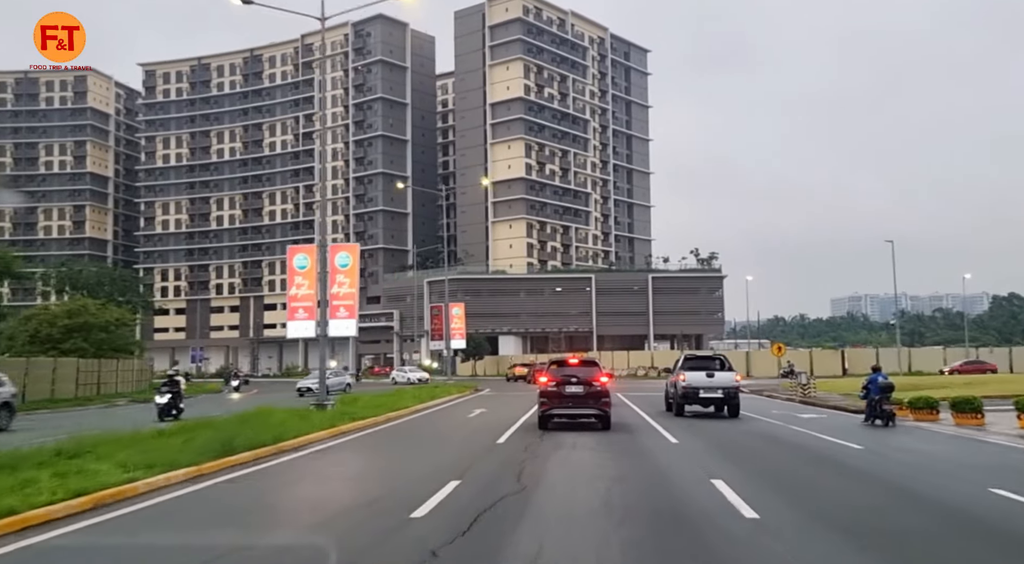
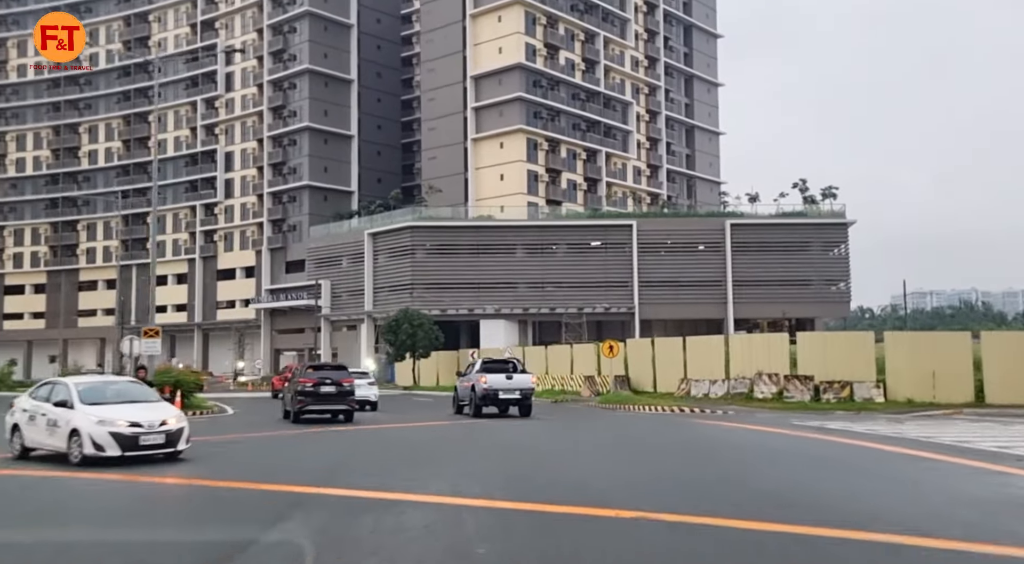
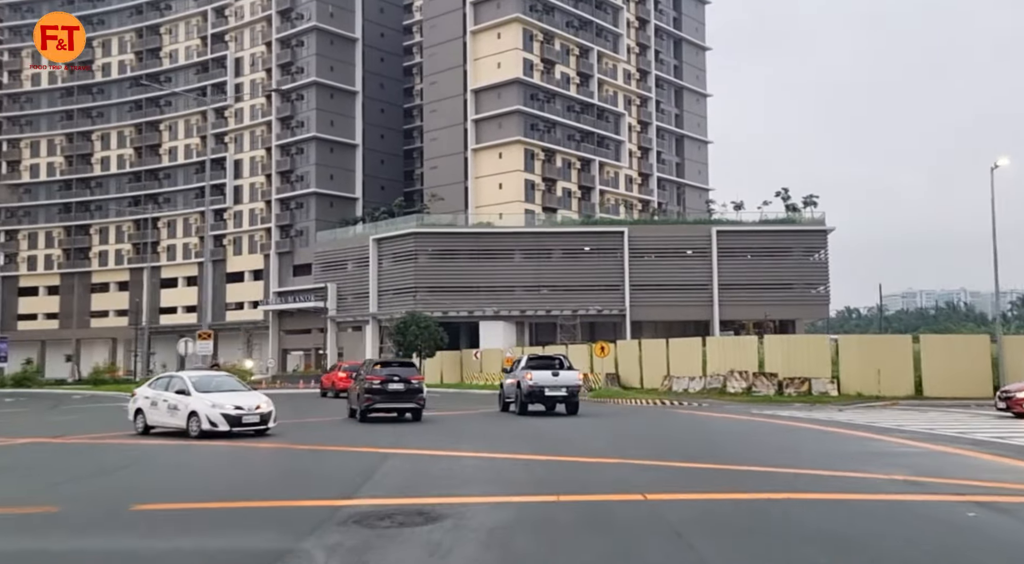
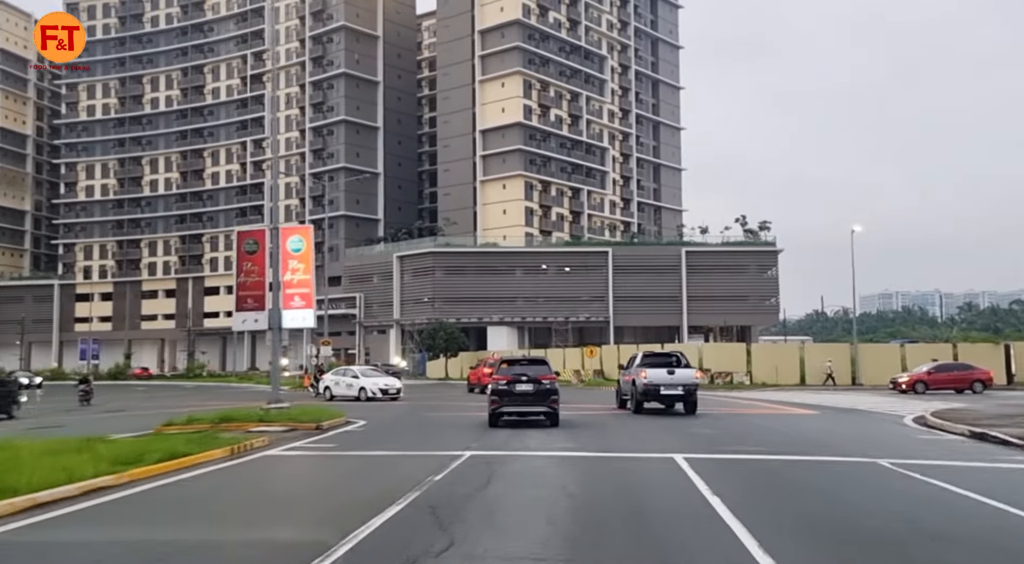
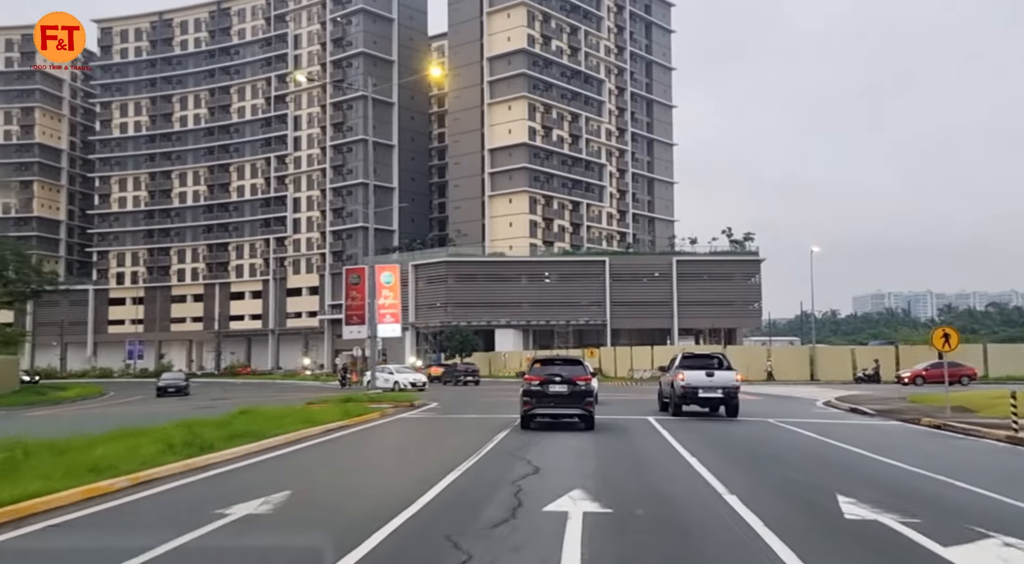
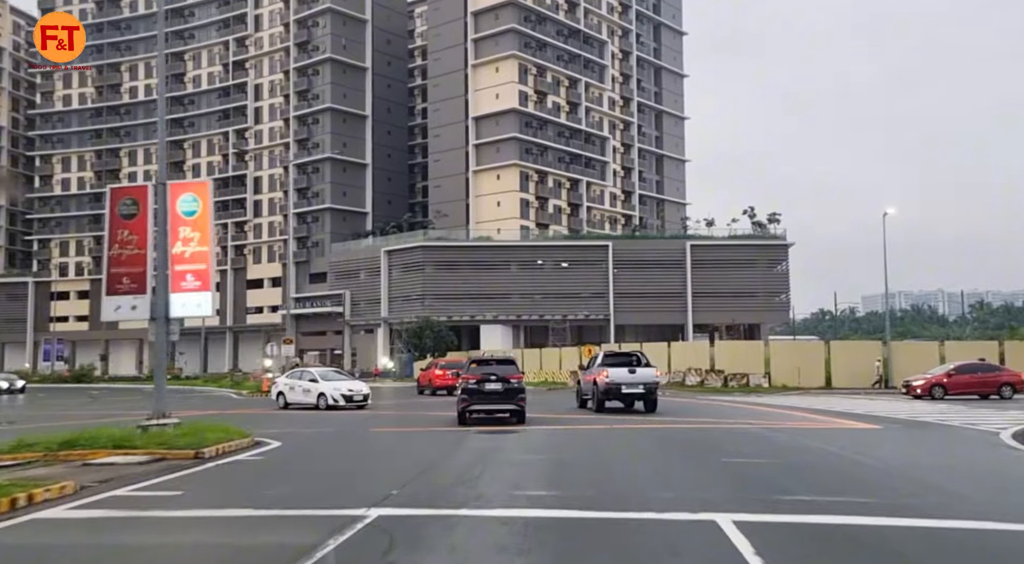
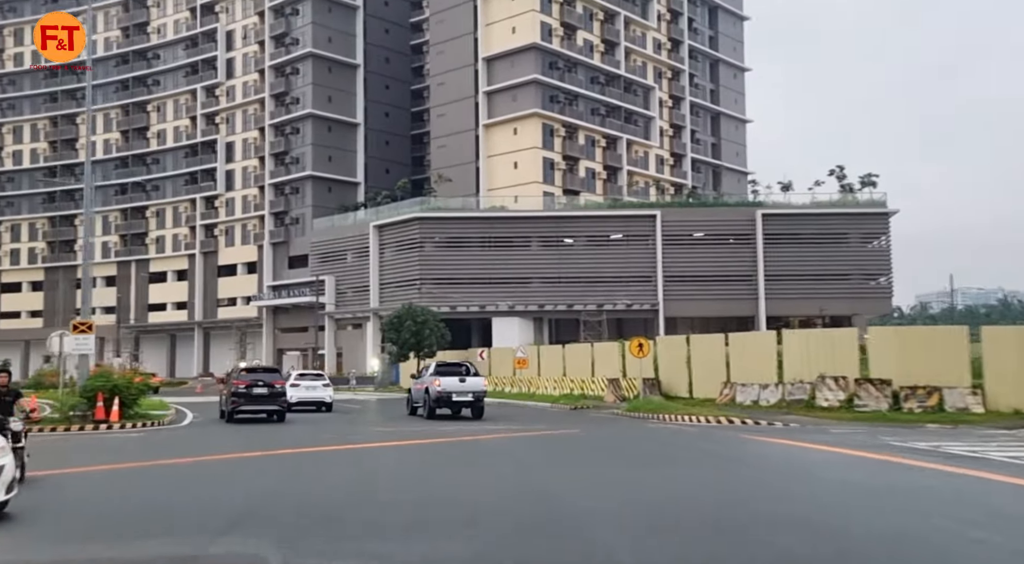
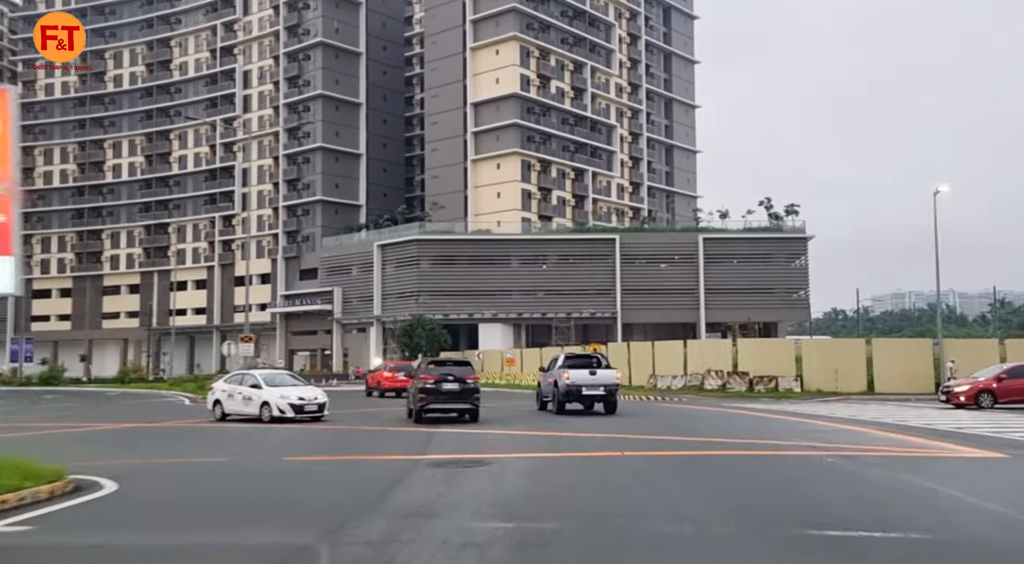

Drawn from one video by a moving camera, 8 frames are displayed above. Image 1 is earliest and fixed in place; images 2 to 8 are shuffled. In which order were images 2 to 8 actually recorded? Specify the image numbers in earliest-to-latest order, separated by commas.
5, 4, 6, 8, 3, 2, 7
